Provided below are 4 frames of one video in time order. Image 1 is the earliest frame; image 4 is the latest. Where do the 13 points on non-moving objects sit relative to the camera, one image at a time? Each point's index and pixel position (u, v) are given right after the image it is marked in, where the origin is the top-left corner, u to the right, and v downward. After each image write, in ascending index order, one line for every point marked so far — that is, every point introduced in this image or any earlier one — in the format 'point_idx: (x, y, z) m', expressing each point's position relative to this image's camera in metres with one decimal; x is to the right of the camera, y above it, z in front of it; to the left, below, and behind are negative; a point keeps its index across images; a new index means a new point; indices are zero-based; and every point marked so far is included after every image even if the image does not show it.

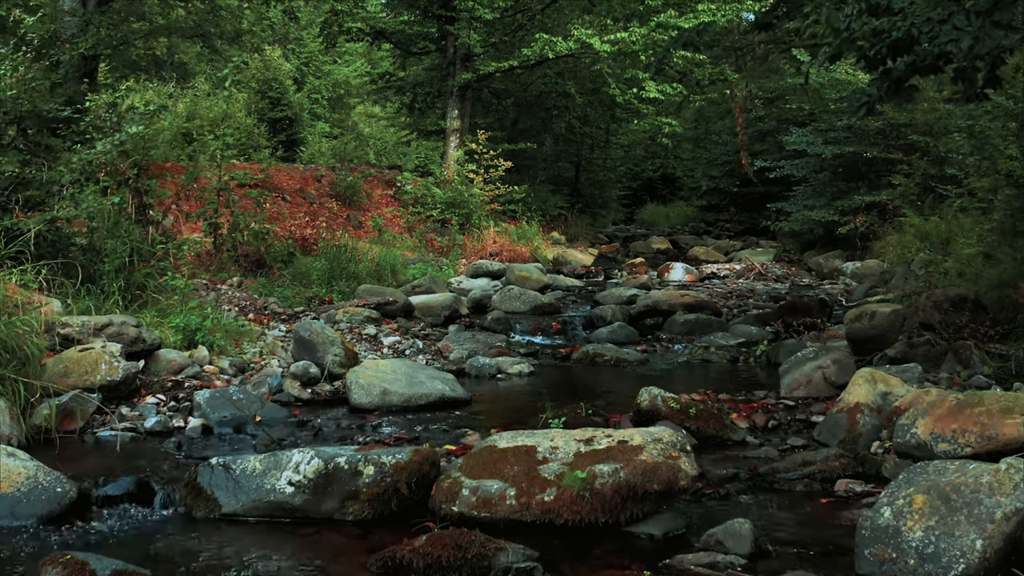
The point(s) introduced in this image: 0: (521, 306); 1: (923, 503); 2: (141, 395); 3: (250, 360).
0: (+0.1, -0.3, +11.2) m
1: (+2.0, -1.1, +3.4) m
2: (-3.2, -0.9, +6.1) m
3: (-2.6, -0.7, +7.1) m
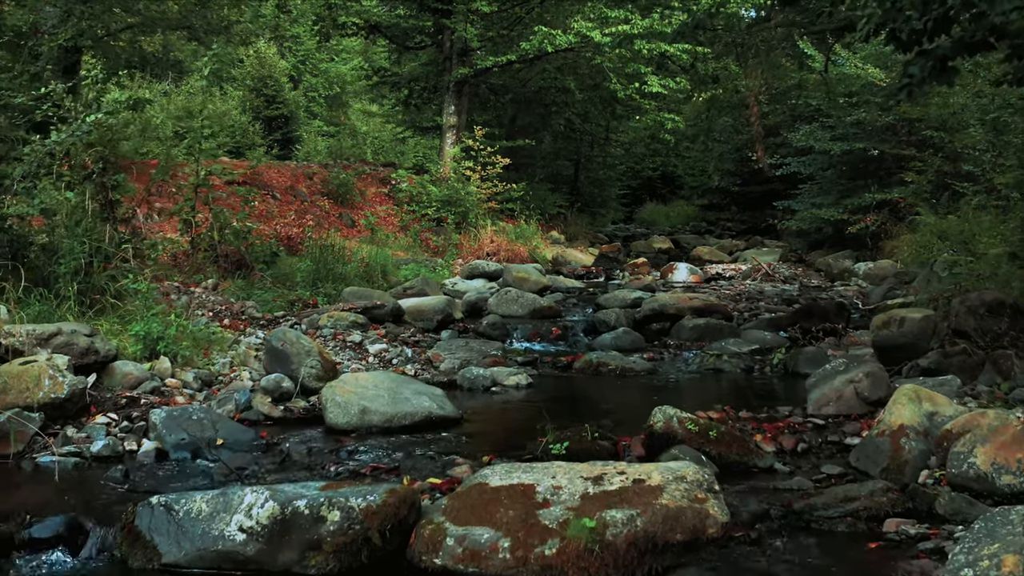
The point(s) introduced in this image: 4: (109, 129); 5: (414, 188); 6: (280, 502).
0: (+0.1, -0.3, +10.5) m
1: (+2.0, -1.1, +2.8) m
2: (-3.3, -1.0, +5.5) m
3: (-2.7, -0.8, +6.4) m
4: (-4.6, +1.8, +8.0) m
5: (-2.4, +2.4, +17.2) m
6: (-1.2, -1.1, +3.5) m
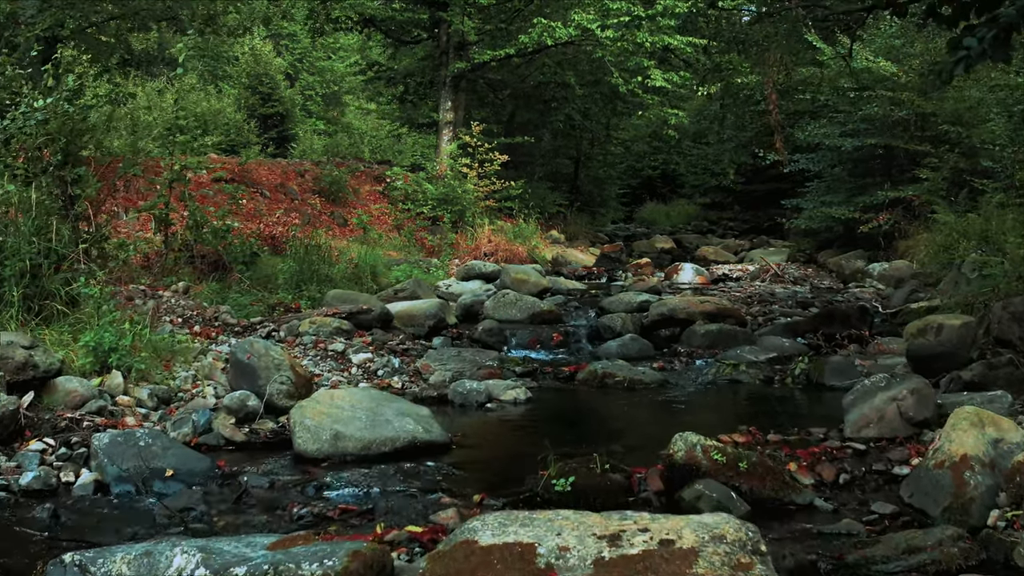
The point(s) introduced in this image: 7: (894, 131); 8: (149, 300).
0: (+0.1, -0.4, +9.8) m
1: (+2.0, -1.1, +2.1) m
2: (-3.3, -1.0, +4.8) m
3: (-2.7, -0.8, +5.7) m
4: (-4.6, +1.8, +7.3) m
5: (-2.4, +2.4, +16.5) m
6: (-1.2, -1.1, +2.8) m
7: (+8.4, +3.4, +15.4) m
8: (-3.9, -0.1, +7.5) m
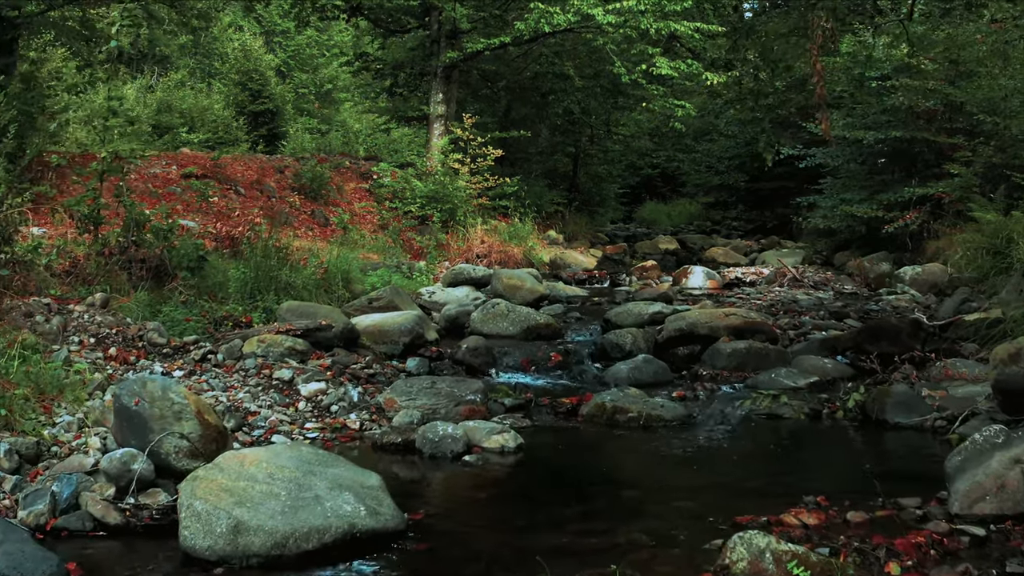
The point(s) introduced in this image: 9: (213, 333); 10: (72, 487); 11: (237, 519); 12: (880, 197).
0: (0.0, -0.5, +8.4) m
1: (+1.9, -1.2, +0.7) m
2: (-3.4, -1.1, +3.4) m
3: (-2.8, -0.9, +4.3) m
4: (-4.7, +1.7, +5.9) m
5: (-2.5, +2.3, +15.1) m
6: (-1.3, -1.2, +1.4) m
7: (+8.2, +3.3, +14.0) m
8: (-4.0, -0.2, +6.1) m
9: (-3.1, -0.4, +7.2) m
10: (-2.3, -1.0, +3.7) m
11: (-1.2, -1.0, +3.2) m
12: (+7.8, +1.9, +14.9) m
